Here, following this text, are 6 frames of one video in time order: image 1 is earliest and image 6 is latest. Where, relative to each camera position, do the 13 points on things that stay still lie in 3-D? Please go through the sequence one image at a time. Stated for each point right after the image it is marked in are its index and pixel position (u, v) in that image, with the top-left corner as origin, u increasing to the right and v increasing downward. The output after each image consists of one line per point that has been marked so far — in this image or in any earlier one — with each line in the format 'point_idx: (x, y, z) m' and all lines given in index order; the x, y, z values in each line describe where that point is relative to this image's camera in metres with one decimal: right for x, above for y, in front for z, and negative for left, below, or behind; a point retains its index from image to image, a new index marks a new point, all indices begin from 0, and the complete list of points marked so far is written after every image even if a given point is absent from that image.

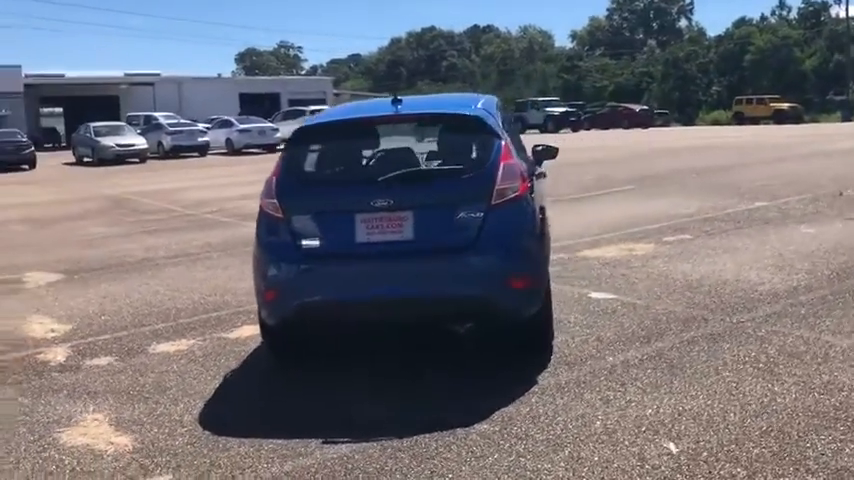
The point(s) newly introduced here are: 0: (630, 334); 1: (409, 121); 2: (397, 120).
0: (+1.6, -0.8, +6.5) m
1: (-0.2, +0.9, +6.0) m
2: (-0.2, +0.9, +6.0) m
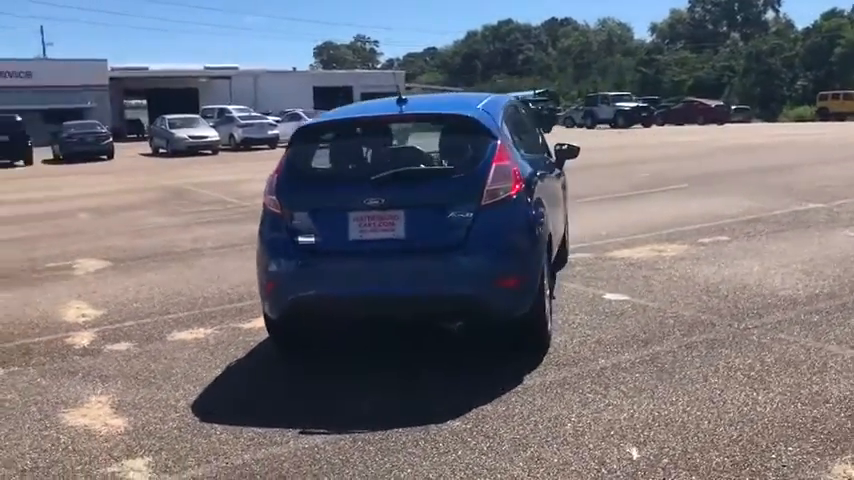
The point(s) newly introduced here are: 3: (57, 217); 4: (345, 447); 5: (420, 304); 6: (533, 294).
0: (+1.6, -0.8, +6.5) m
1: (-0.2, +0.9, +6.1) m
2: (-0.3, +0.9, +6.1) m
3: (-8.0, +0.5, +17.5) m
4: (-0.5, -1.2, +4.7) m
5: (-0.1, -0.5, +5.7) m
6: (+0.7, -0.4, +5.9) m
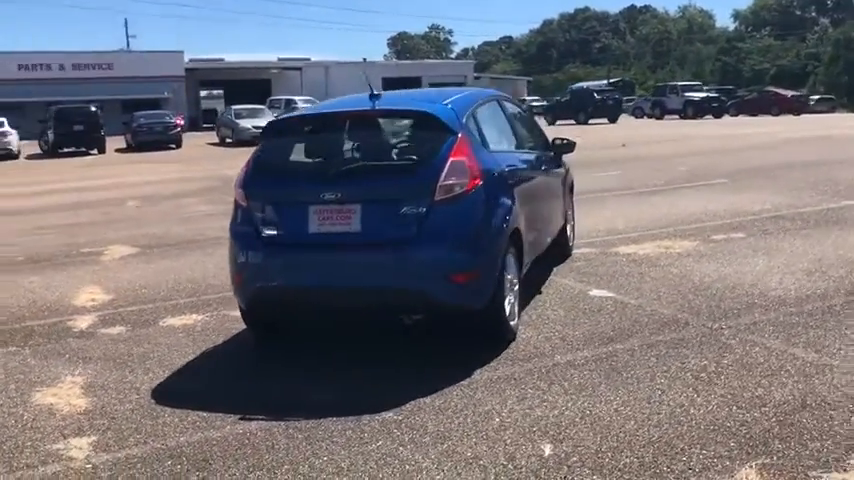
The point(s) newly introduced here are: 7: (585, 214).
0: (+1.4, -0.8, +6.4) m
1: (-0.4, +1.0, +6.2) m
2: (-0.5, +1.0, +6.3) m
3: (-7.2, +0.8, +18.3) m
4: (-0.9, -1.2, +4.8) m
5: (-0.4, -0.4, +5.9) m
6: (+0.4, -0.4, +6.0) m
7: (+2.6, +0.4, +12.9) m
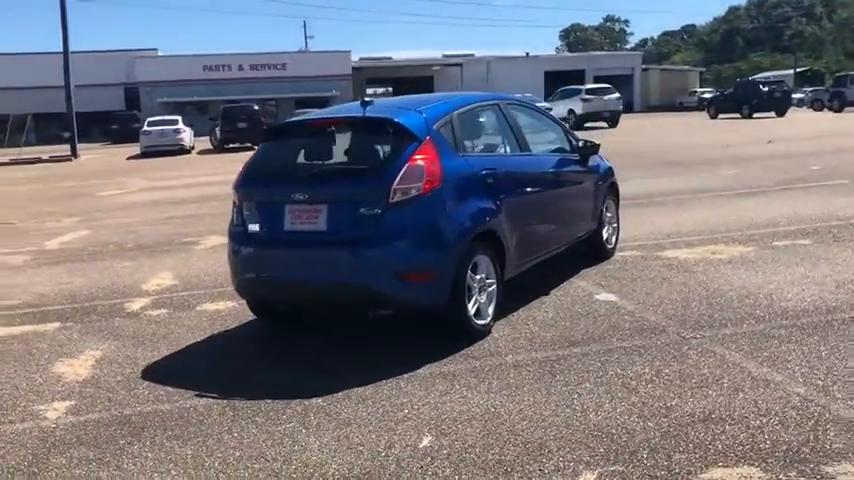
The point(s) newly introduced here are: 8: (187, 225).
0: (+1.1, -0.8, +6.5) m
1: (-0.6, +1.0, +6.7) m
2: (-0.7, +1.0, +6.7) m
3: (-4.7, +1.0, +19.9) m
4: (-1.5, -1.1, +5.4) m
5: (-0.7, -0.4, +6.3) m
6: (+0.1, -0.4, +6.3) m
7: (+3.8, +0.4, +12.6) m
8: (-4.6, +0.3, +15.1) m
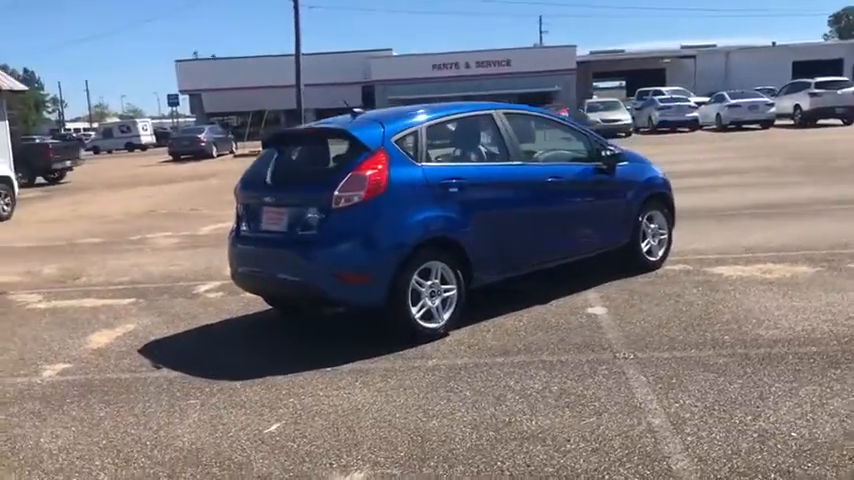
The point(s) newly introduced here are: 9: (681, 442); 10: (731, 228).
0: (+0.7, -0.9, +6.6) m
1: (-0.9, +1.0, +7.2) m
2: (-1.0, +1.0, +7.3) m
3: (-0.9, +1.2, +21.0) m
4: (-2.1, -1.1, +6.3) m
5: (-1.1, -0.4, +6.9) m
6: (-0.3, -0.4, +6.6) m
7: (+5.0, +0.2, +11.6) m
8: (-2.2, +0.5, +16.5) m
9: (+1.4, -1.1, +4.5) m
10: (+4.5, +0.2, +11.9) m
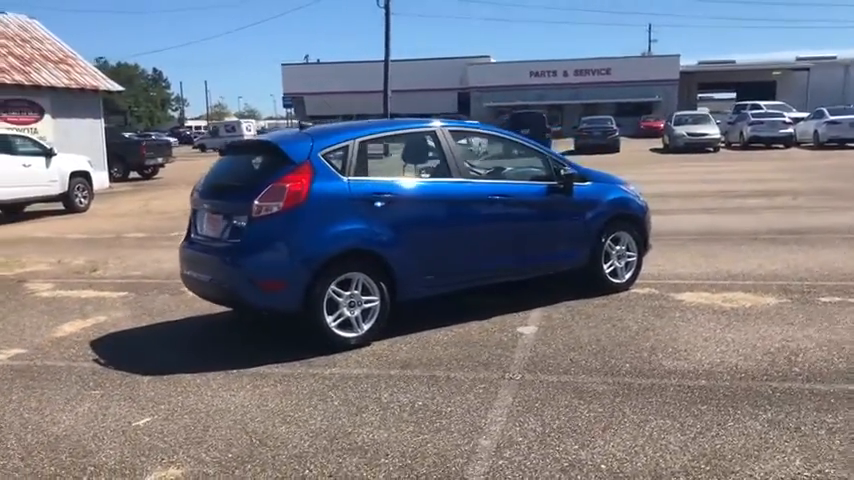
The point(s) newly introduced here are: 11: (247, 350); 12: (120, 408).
0: (-0.1, -1.0, +6.7) m
1: (-1.5, +0.9, +7.6) m
2: (-1.5, +0.9, +7.7) m
3: (+0.3, +1.0, +21.3) m
4: (-2.9, -1.1, +6.8) m
5: (-1.8, -0.5, +7.3) m
6: (-1.1, -0.5, +6.9) m
7: (+4.9, -0.2, +11.1) m
8: (-1.6, +0.4, +17.0) m
9: (+0.4, -1.3, +4.6) m
10: (+4.4, -0.2, +11.5) m
11: (-1.6, -1.0, +7.2) m
12: (-2.2, -1.2, +5.8) m
